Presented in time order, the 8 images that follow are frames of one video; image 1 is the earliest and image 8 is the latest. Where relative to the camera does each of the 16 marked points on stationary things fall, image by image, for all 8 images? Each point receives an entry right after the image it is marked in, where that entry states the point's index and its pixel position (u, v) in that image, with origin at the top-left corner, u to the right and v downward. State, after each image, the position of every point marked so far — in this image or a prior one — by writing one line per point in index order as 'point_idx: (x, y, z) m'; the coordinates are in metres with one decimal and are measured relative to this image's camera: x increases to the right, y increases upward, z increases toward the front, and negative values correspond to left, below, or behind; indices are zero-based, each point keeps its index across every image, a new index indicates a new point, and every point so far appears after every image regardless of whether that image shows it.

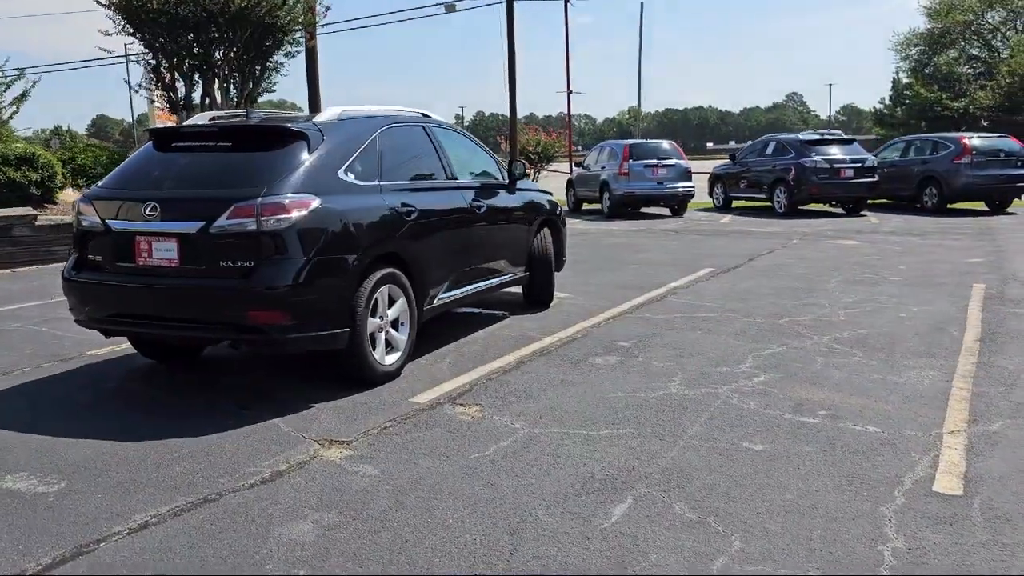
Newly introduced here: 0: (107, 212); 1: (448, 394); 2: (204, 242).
0: (-2.4, +0.5, +5.3) m
1: (-0.4, -0.7, +5.4) m
2: (-1.7, +0.3, +4.9) m
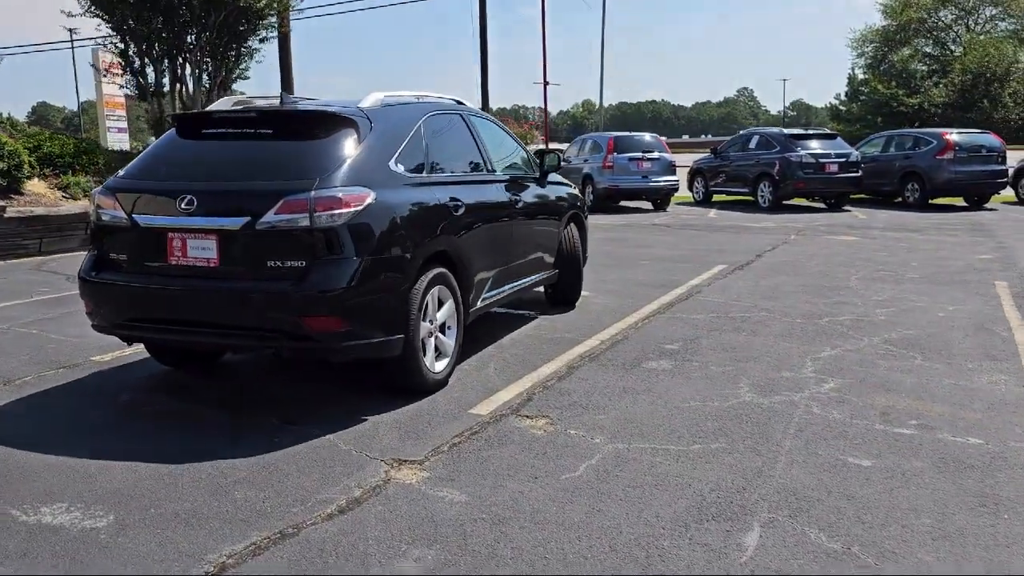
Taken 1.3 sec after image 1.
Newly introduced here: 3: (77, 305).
0: (-2.0, +0.4, +4.7) m
1: (0.0, -0.7, +5.0) m
2: (-1.3, +0.2, +4.5) m
3: (-4.1, -0.2, +8.3) m
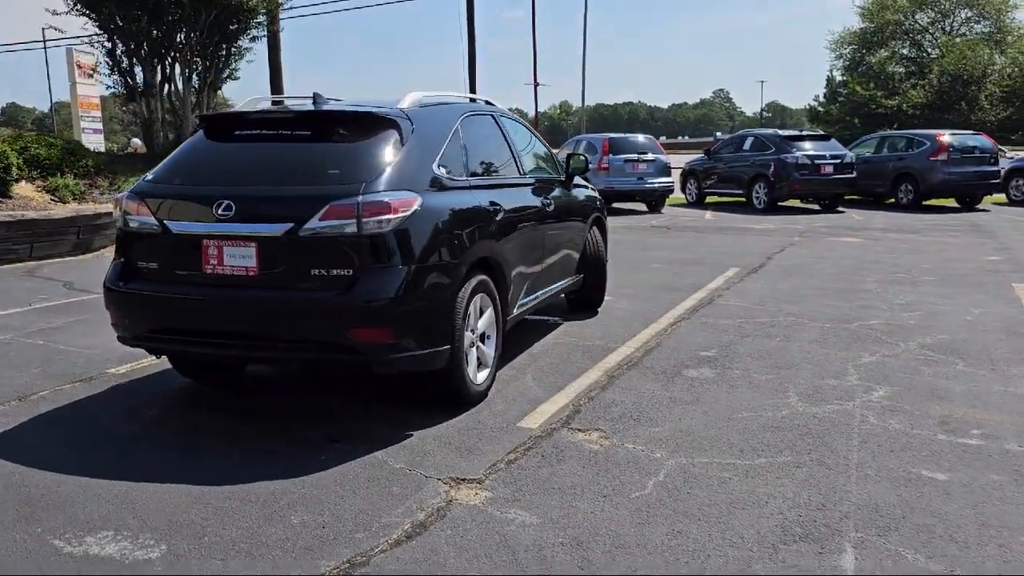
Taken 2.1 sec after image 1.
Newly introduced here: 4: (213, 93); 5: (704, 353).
0: (-1.8, +0.4, +4.5) m
1: (+0.2, -0.7, +4.8) m
2: (-1.0, +0.2, +4.2) m
3: (-3.9, -0.2, +8.0) m
4: (-5.7, +3.7, +17.0) m
5: (+1.4, -0.5, +6.2) m
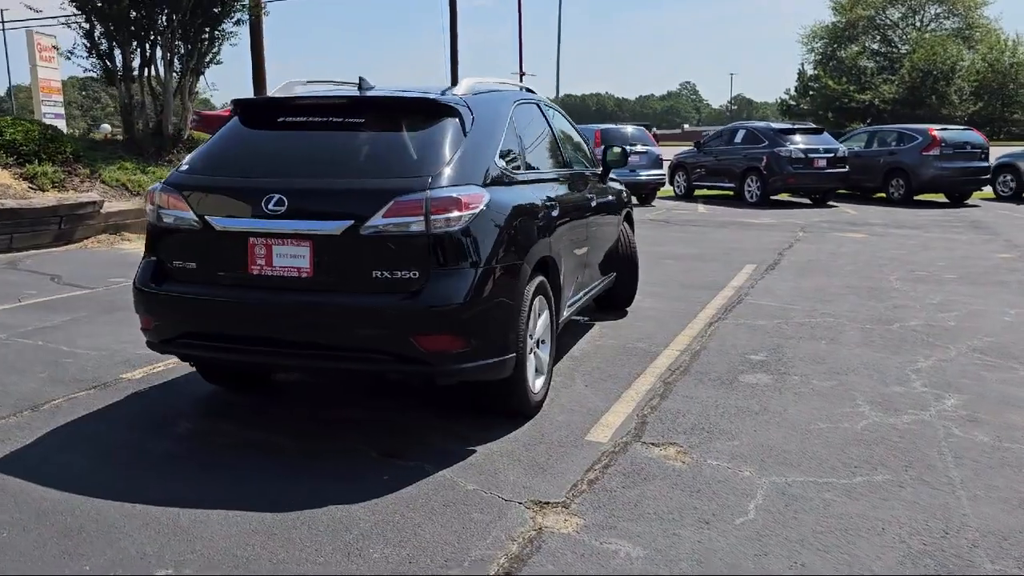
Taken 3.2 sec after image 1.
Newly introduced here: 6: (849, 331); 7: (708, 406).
0: (-1.4, +0.4, +4.1) m
1: (+0.6, -0.7, +4.5) m
2: (-0.7, +0.2, +3.8) m
3: (-3.7, -0.2, +7.5) m
4: (-5.9, +3.9, +16.4) m
5: (+1.6, -0.5, +5.9) m
6: (+2.6, -0.3, +6.7) m
7: (+1.1, -0.7, +4.9) m
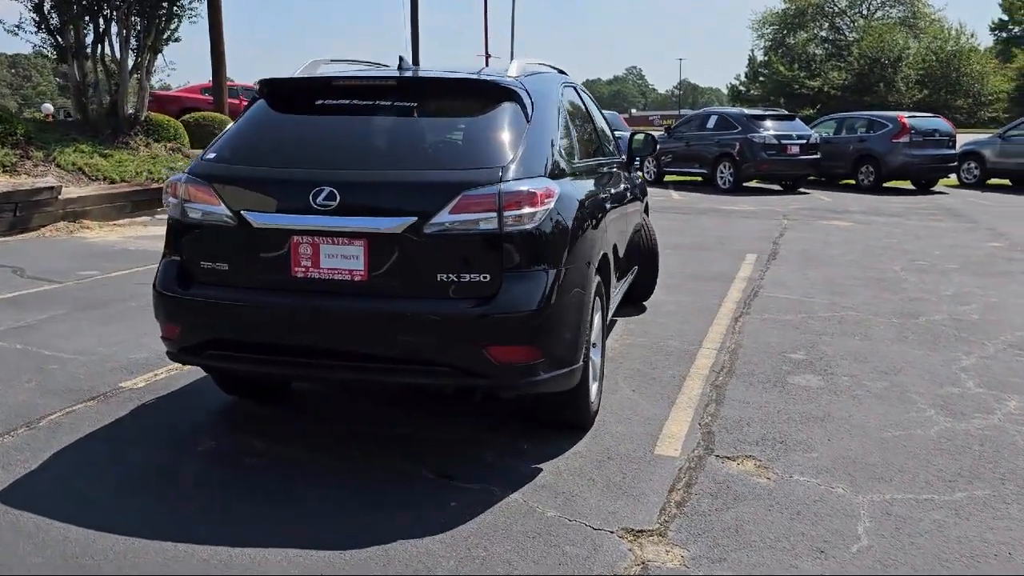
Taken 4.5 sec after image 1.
0: (-1.1, +0.4, +3.6) m
1: (+0.9, -0.7, +4.1) m
2: (-0.4, +0.2, +3.4) m
3: (-3.6, -0.2, +6.9) m
4: (-6.3, +4.1, +15.5) m
5: (+1.8, -0.4, +5.6) m
6: (+2.7, -0.3, +6.5) m
7: (+1.3, -0.6, +4.6) m
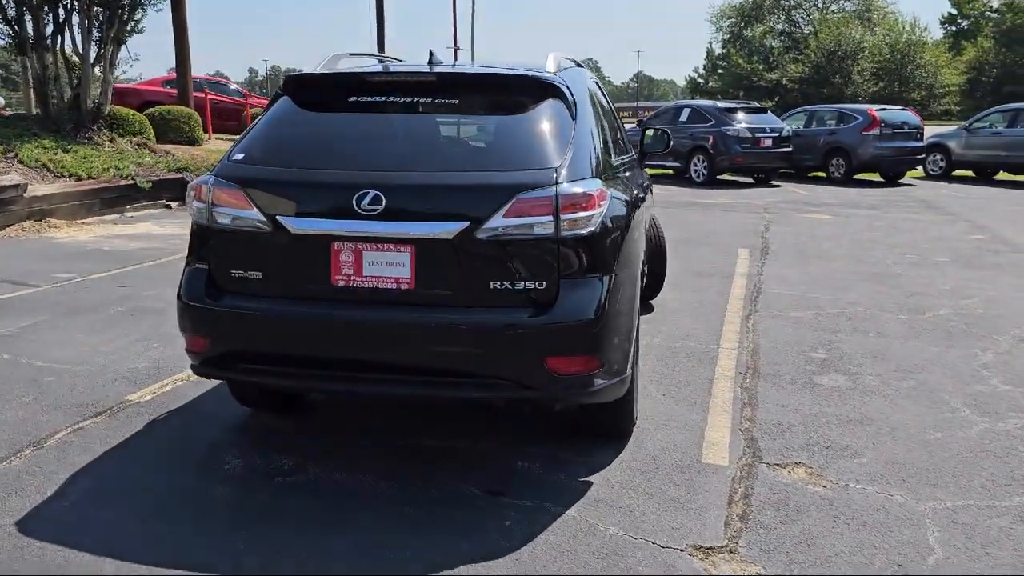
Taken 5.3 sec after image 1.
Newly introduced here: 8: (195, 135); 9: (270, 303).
0: (-0.9, +0.3, +3.4) m
1: (+1.0, -0.7, +4.0) m
2: (-0.2, +0.1, +3.2) m
3: (-3.6, -0.2, +6.5) m
4: (-6.7, +4.1, +15.0) m
5: (+1.9, -0.4, +5.6) m
6: (+2.7, -0.3, +6.4) m
7: (+1.5, -0.6, +4.5) m
8: (-6.0, +2.9, +16.7) m
9: (-0.9, -0.1, +3.4) m
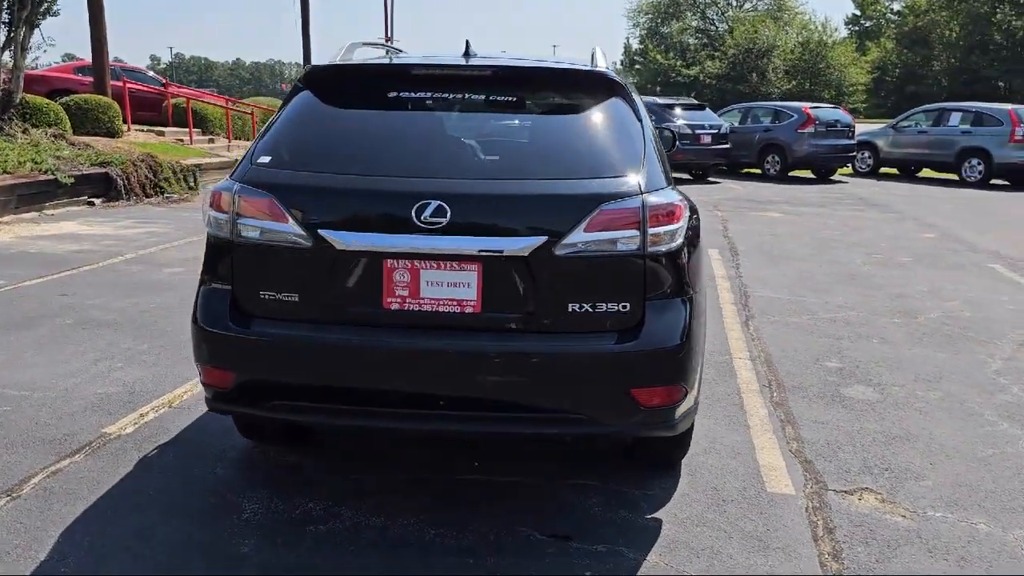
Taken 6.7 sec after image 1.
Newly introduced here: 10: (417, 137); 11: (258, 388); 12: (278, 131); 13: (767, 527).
0: (-0.7, +0.2, +2.9) m
1: (+1.2, -0.8, +3.8) m
2: (+0.1, +0.1, +2.9) m
3: (-3.6, -0.3, +5.8) m
4: (-7.6, +4.0, +13.9) m
5: (+2.0, -0.5, +5.4) m
6: (+2.7, -0.3, +6.3) m
7: (+1.6, -0.7, +4.3) m
8: (-7.1, +2.9, +15.7) m
9: (-0.7, -0.1, +3.0) m
10: (-0.4, +0.5, +3.1) m
11: (-0.9, -0.3, +3.0) m
12: (-0.9, +0.6, +3.2) m
13: (+0.9, -0.9, +3.3) m
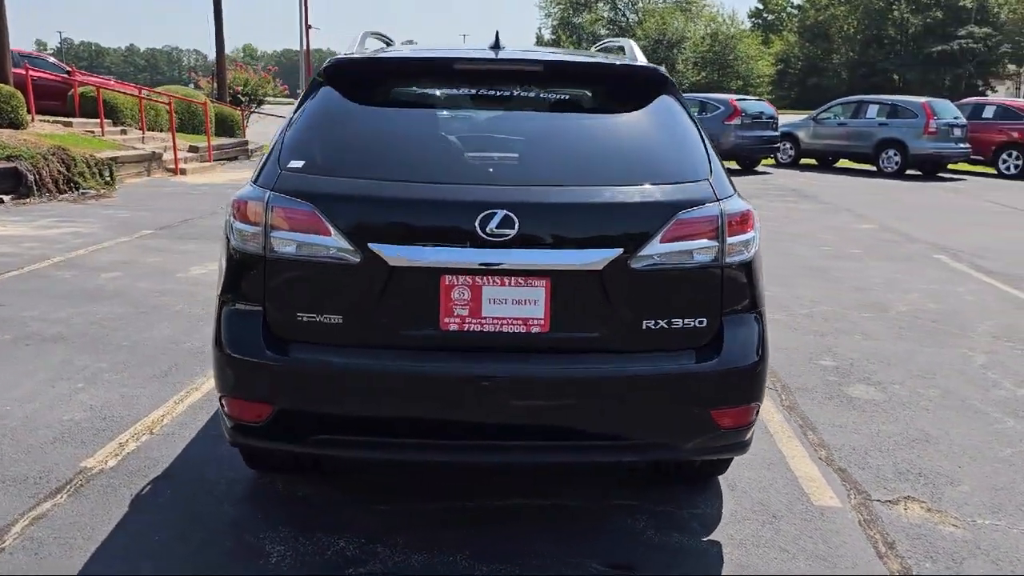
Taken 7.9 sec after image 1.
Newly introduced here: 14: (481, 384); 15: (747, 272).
0: (-0.5, +0.2, +2.6) m
1: (+1.4, -0.8, +3.6) m
2: (+0.3, 0.0, +2.6) m
3: (-3.7, -0.4, +5.2) m
4: (-8.6, +4.0, +12.8) m
5: (+1.9, -0.5, +5.3) m
6: (+2.5, -0.3, +6.4) m
7: (+1.7, -0.7, +4.2) m
8: (-8.2, +2.8, +14.6) m
9: (-0.5, -0.2, +2.6) m
10: (-0.2, +0.5, +2.8) m
11: (-0.7, -0.4, +2.7) m
12: (-0.7, +0.5, +2.9) m
13: (+1.1, -0.9, +3.2) m
14: (-0.1, -0.3, +2.6) m
15: (+0.7, +0.1, +2.8) m
